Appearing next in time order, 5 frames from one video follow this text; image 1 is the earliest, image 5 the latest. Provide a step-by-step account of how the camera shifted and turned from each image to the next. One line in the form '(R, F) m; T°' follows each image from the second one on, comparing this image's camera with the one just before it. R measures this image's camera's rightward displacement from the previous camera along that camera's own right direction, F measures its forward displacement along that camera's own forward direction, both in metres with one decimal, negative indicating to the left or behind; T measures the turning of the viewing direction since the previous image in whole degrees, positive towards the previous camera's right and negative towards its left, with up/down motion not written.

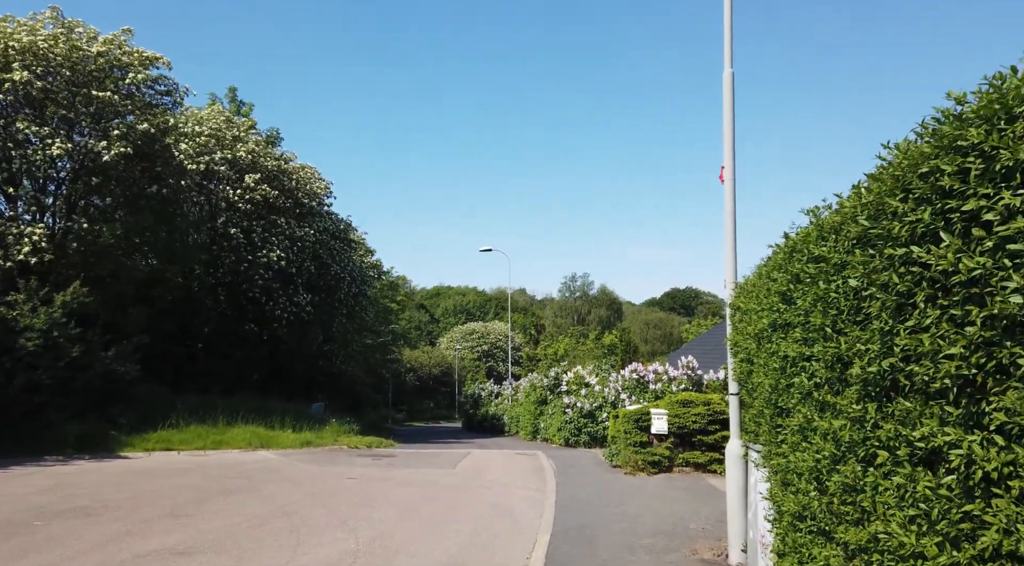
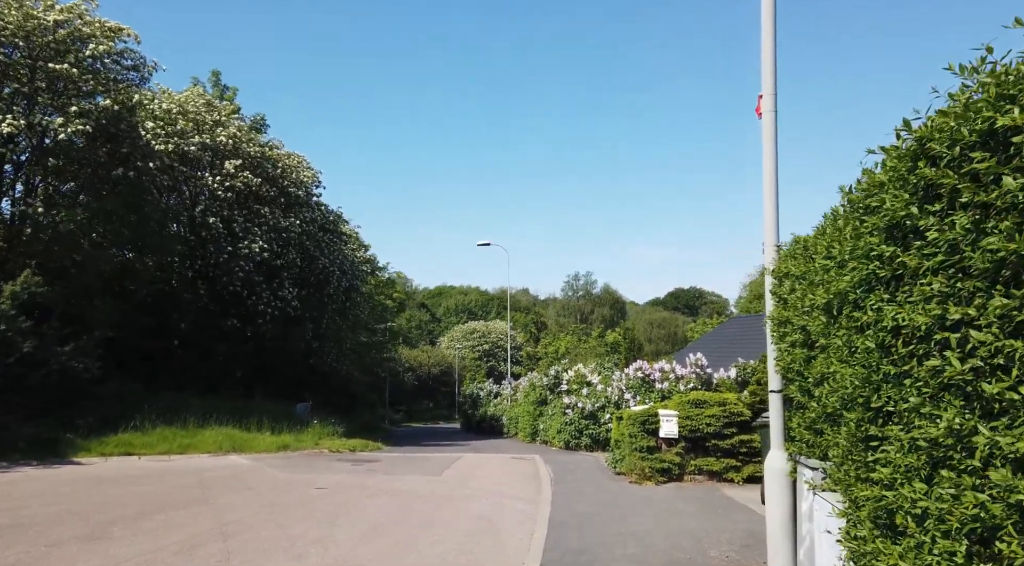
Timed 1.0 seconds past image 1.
(+0.2, +1.5) m; 0°
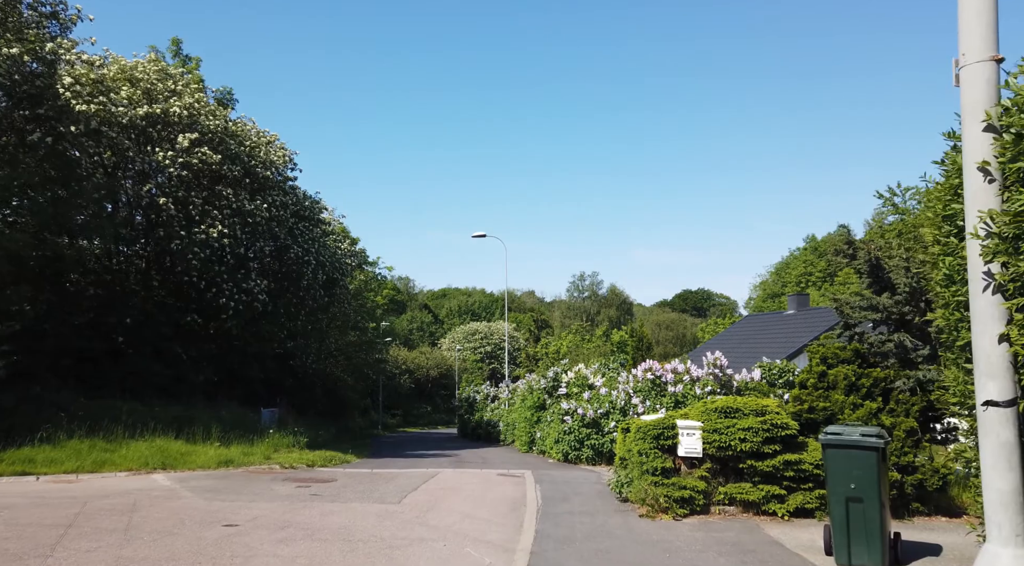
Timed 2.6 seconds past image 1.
(+0.4, +2.9) m; 0°
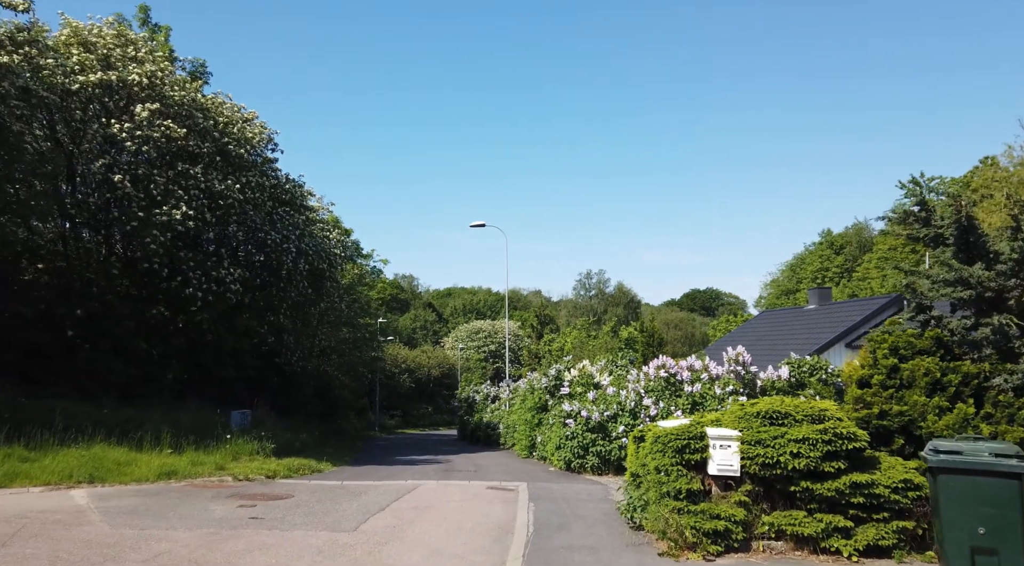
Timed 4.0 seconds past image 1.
(+0.2, +2.3) m; 0°
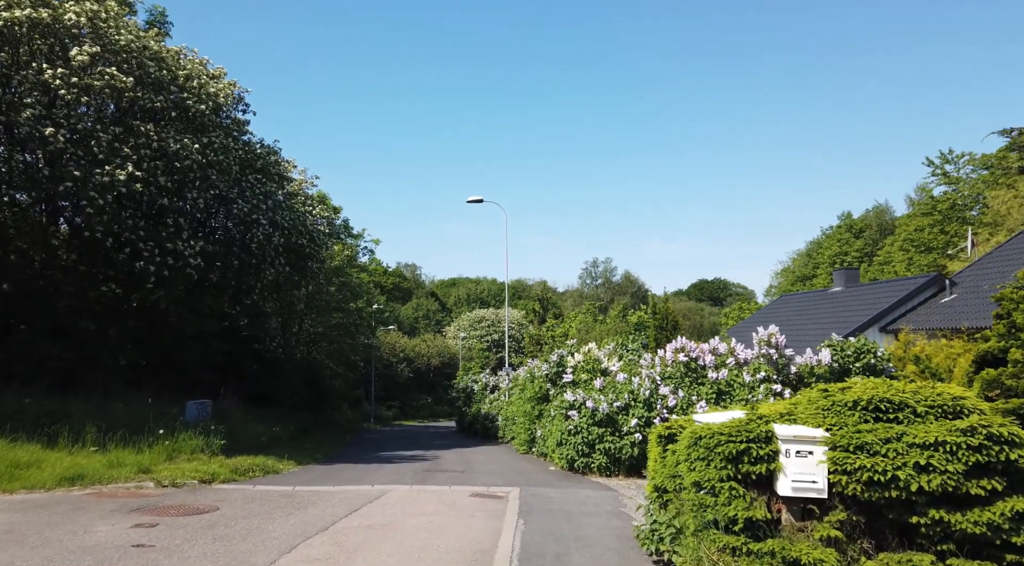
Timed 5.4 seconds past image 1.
(+0.2, +2.6) m; 0°
